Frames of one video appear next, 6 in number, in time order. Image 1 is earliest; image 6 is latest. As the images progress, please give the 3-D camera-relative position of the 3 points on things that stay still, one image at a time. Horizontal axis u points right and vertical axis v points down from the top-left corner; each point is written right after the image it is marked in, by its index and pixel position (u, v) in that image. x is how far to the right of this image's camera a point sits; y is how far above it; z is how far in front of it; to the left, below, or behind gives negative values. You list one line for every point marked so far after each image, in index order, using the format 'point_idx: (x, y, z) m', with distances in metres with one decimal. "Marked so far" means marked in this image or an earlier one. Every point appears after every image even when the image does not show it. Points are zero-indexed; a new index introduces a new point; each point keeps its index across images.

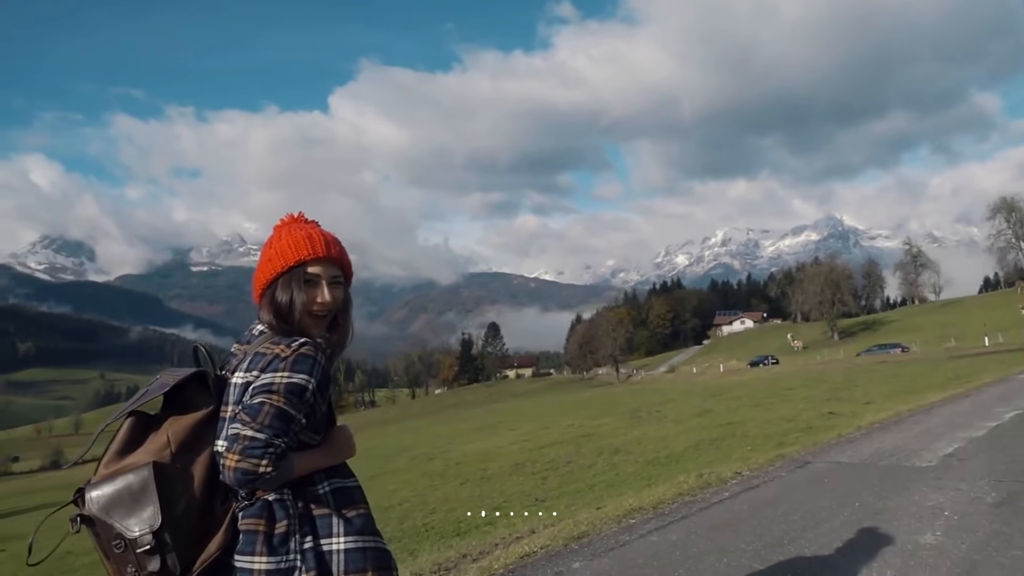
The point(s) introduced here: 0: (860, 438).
0: (+6.3, -2.8, +14.7) m
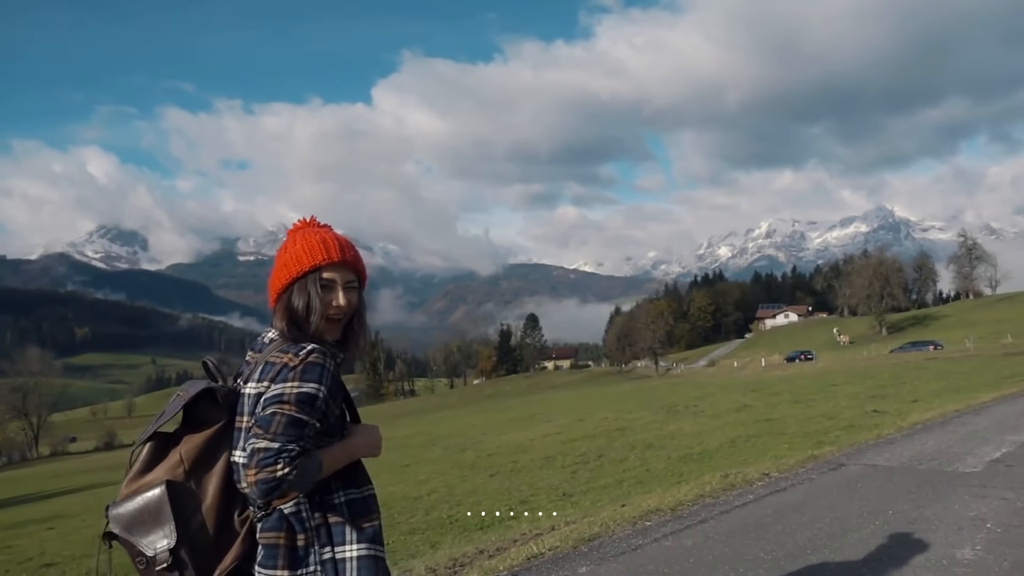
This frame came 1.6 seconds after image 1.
0: (+6.7, -2.6, +13.9) m
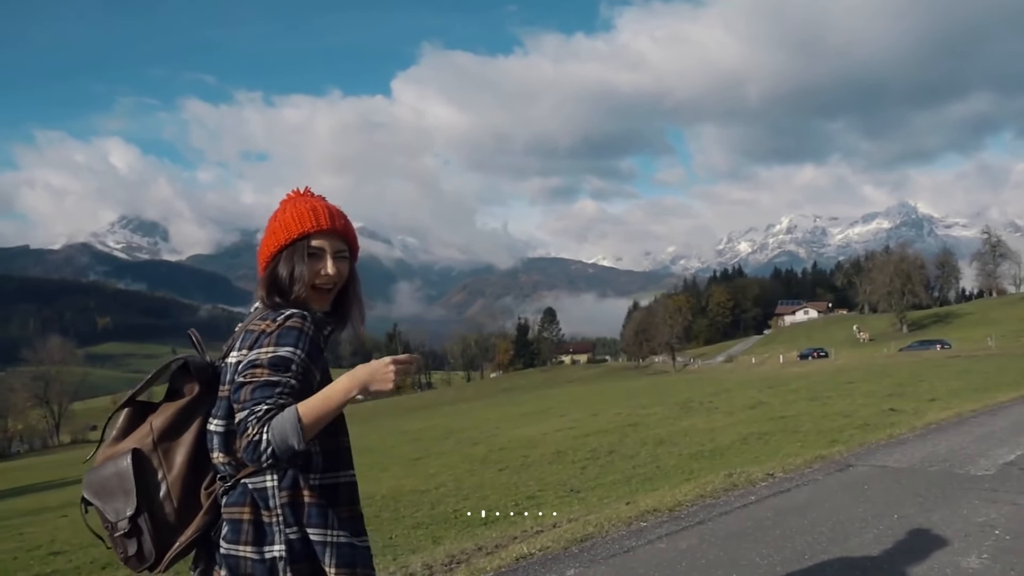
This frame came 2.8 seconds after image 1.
0: (+6.7, -2.6, +13.5) m
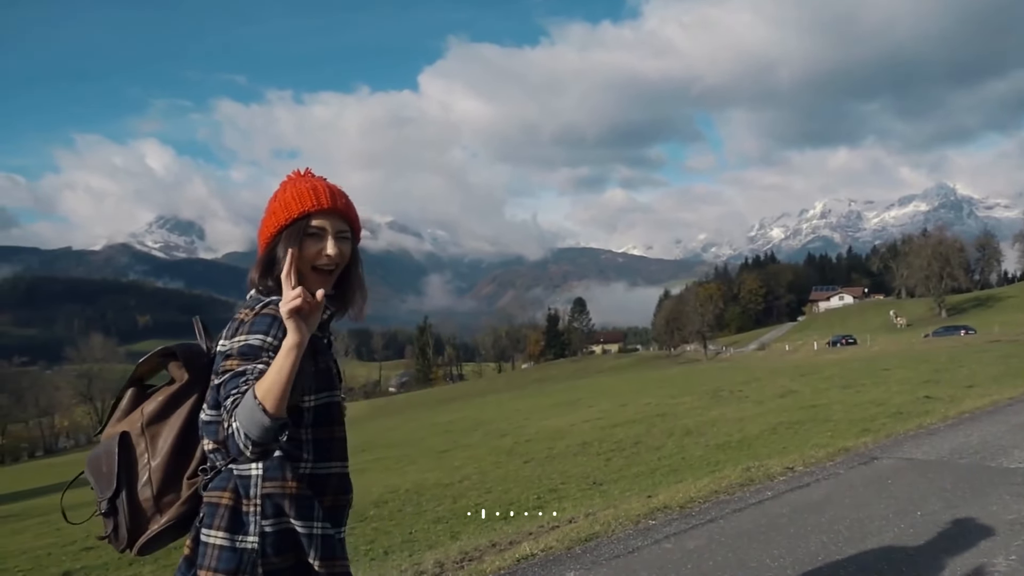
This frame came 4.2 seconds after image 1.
0: (+7.0, -2.3, +13.0) m
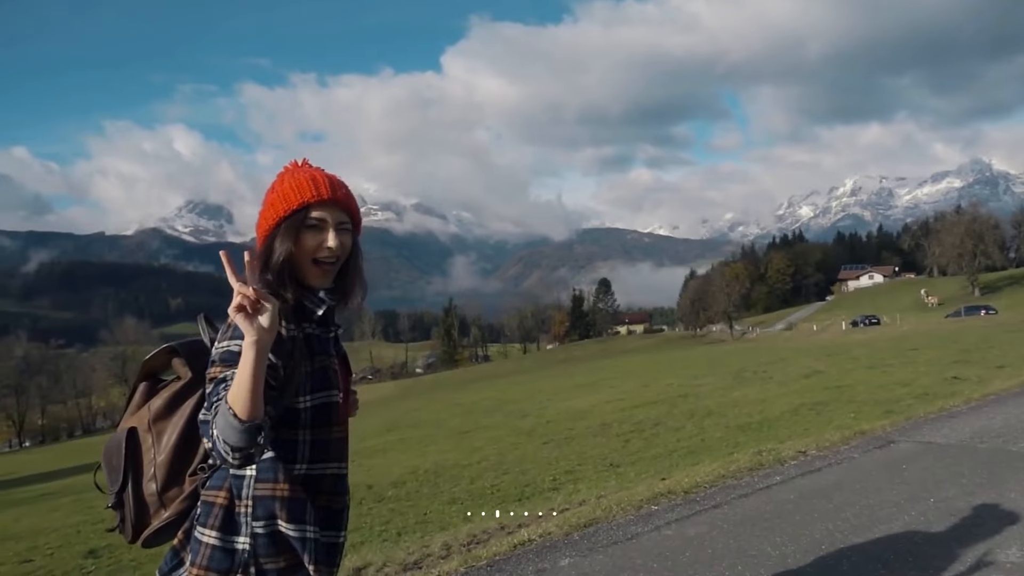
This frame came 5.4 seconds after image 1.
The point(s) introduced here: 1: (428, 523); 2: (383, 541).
0: (+7.1, -1.9, +12.6) m
1: (-1.7, -4.6, +16.0) m
2: (-2.3, -4.6, +14.6) m
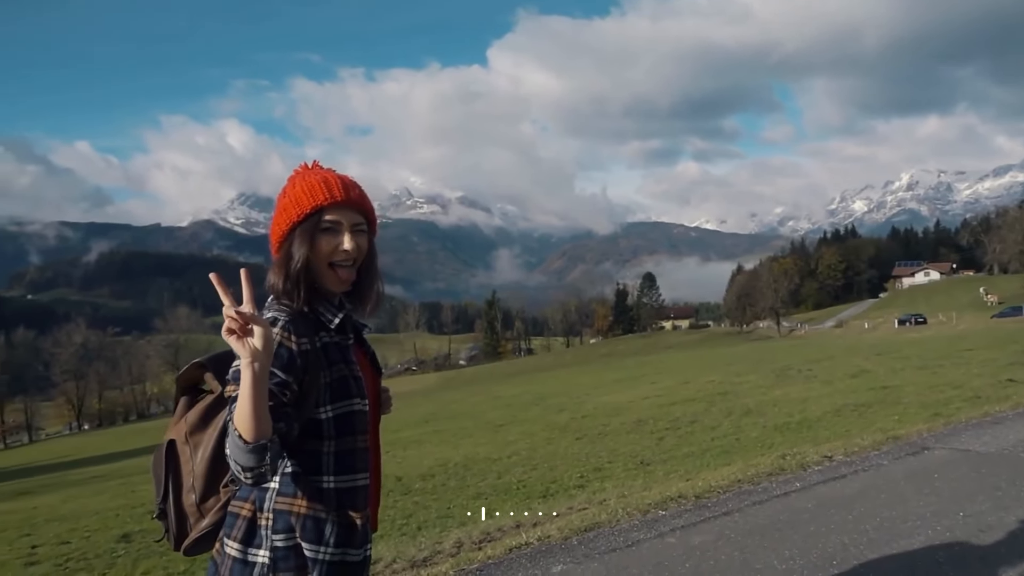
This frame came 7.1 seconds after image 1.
0: (+7.4, -1.9, +11.8) m
1: (-1.2, -4.5, +15.8) m
2: (-2.0, -4.4, +14.4) m
